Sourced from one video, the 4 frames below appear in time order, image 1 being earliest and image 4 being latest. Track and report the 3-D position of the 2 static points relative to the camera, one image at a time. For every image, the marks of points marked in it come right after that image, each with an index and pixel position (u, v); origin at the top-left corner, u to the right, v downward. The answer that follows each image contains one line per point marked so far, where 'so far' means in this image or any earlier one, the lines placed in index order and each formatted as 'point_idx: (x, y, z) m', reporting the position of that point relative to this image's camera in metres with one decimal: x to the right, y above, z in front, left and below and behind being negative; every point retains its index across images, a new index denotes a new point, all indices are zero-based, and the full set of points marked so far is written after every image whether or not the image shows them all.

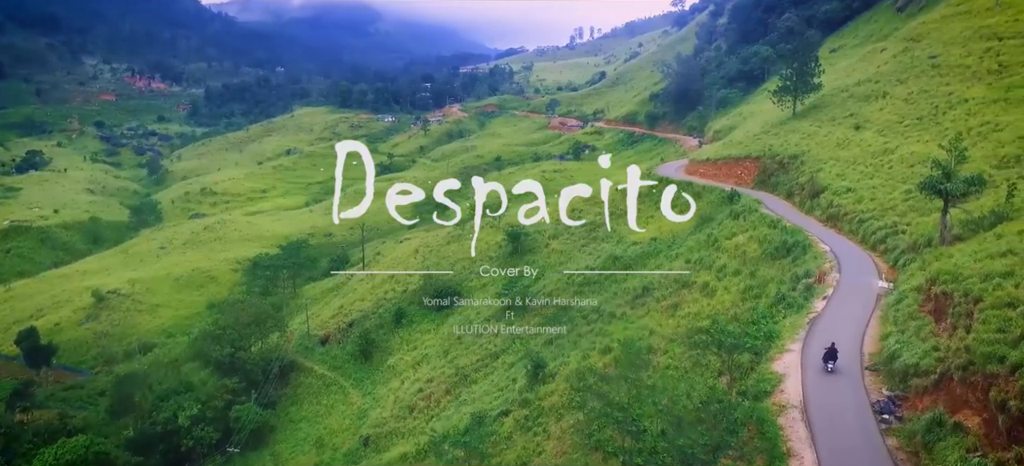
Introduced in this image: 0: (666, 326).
0: (+4.6, -2.8, +19.8) m
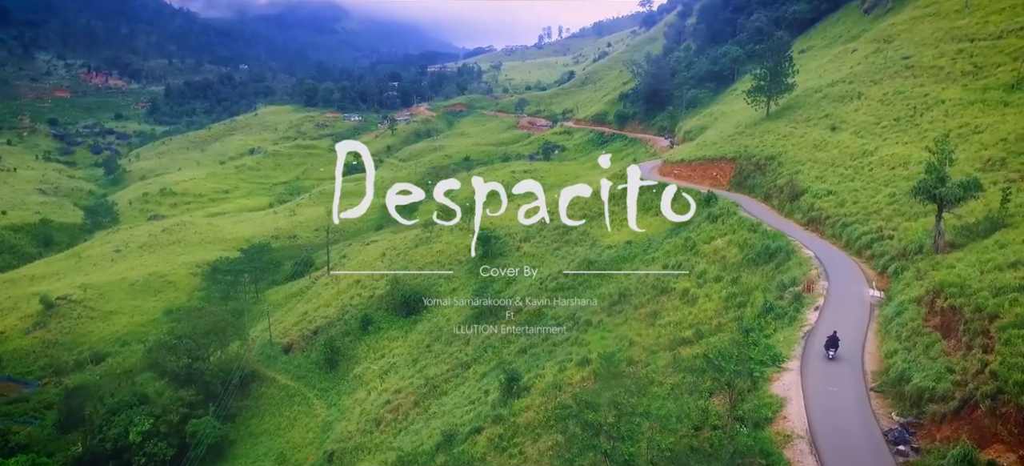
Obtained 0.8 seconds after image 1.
0: (+3.8, -3.0, +19.1) m
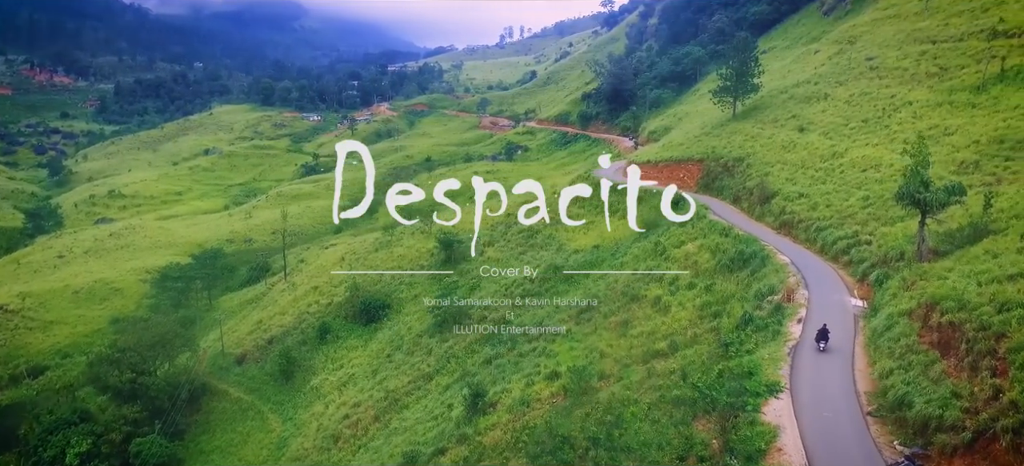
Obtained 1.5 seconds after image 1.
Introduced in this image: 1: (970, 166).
0: (+2.9, -3.1, +18.3) m
1: (+12.4, +1.8, +18.4) m
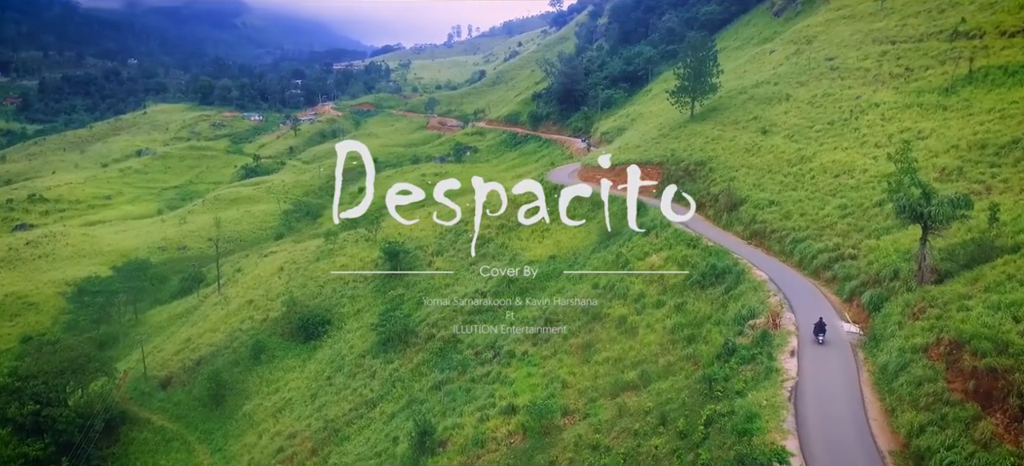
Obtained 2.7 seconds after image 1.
0: (+1.7, -3.4, +16.7) m
1: (+11.2, +1.6, +17.4) m
